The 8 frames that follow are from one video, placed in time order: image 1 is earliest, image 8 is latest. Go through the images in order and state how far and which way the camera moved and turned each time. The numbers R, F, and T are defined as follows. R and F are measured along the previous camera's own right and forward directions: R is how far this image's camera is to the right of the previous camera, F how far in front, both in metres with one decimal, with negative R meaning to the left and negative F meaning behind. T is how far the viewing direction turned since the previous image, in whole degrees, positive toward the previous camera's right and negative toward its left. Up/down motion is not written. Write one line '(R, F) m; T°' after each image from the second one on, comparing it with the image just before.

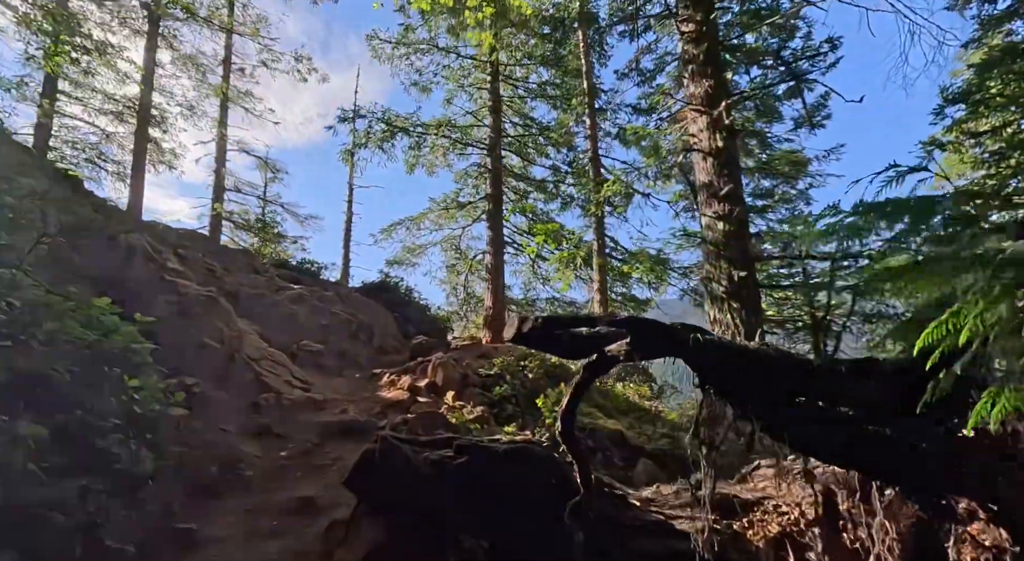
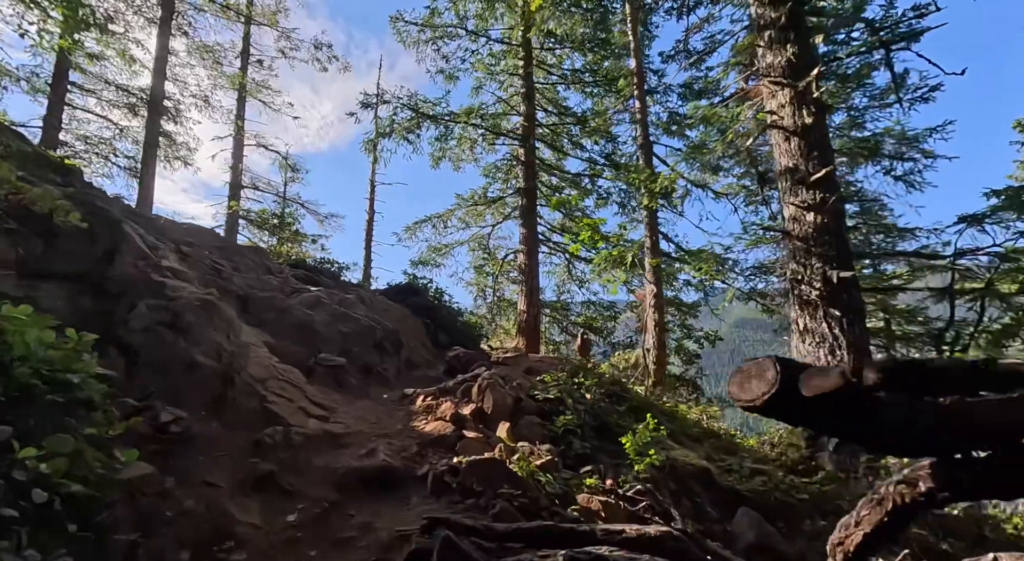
(-0.4, +1.6) m; -2°
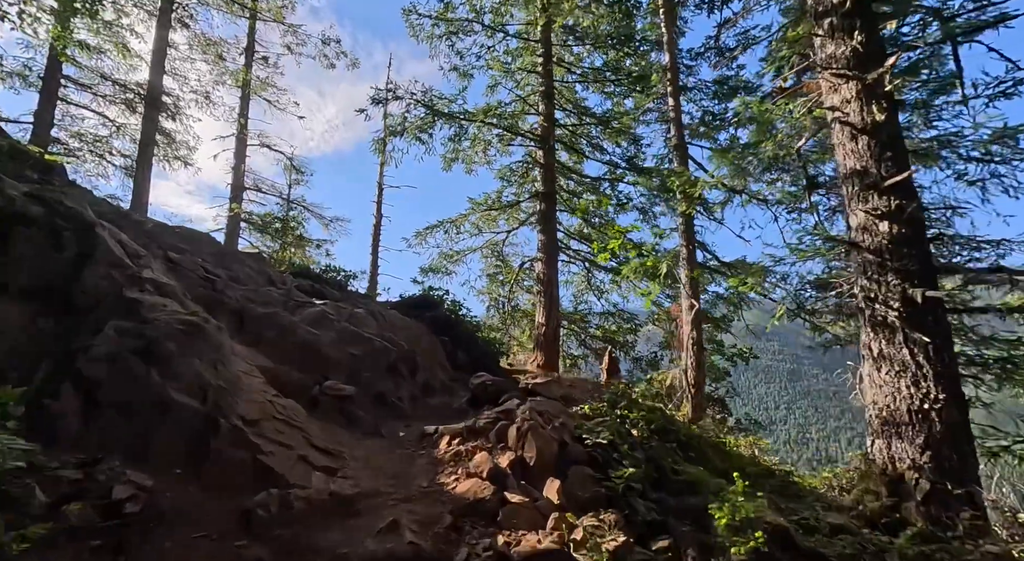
(-0.3, +1.1) m; 0°
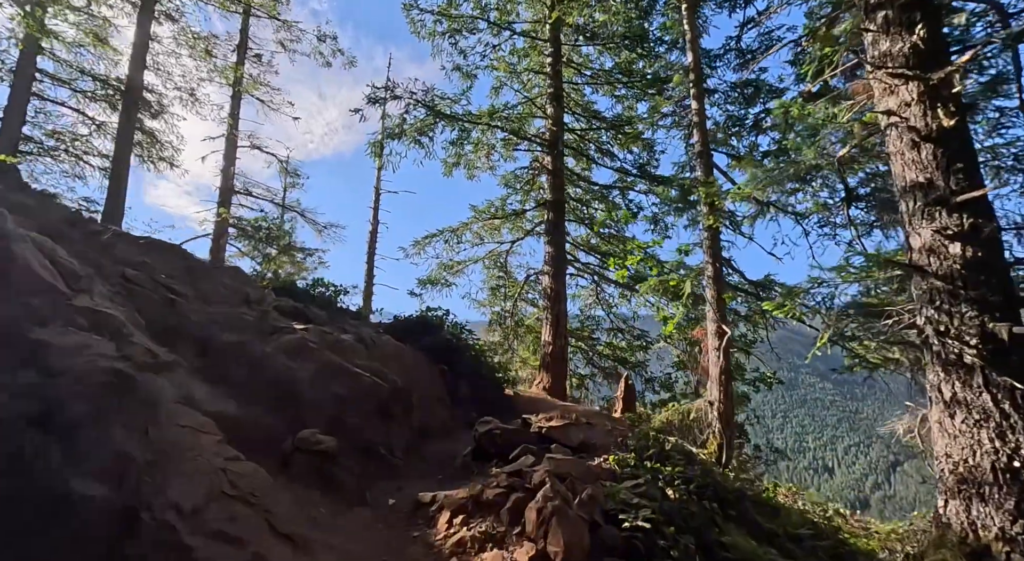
(-0.1, +1.2) m; 0°
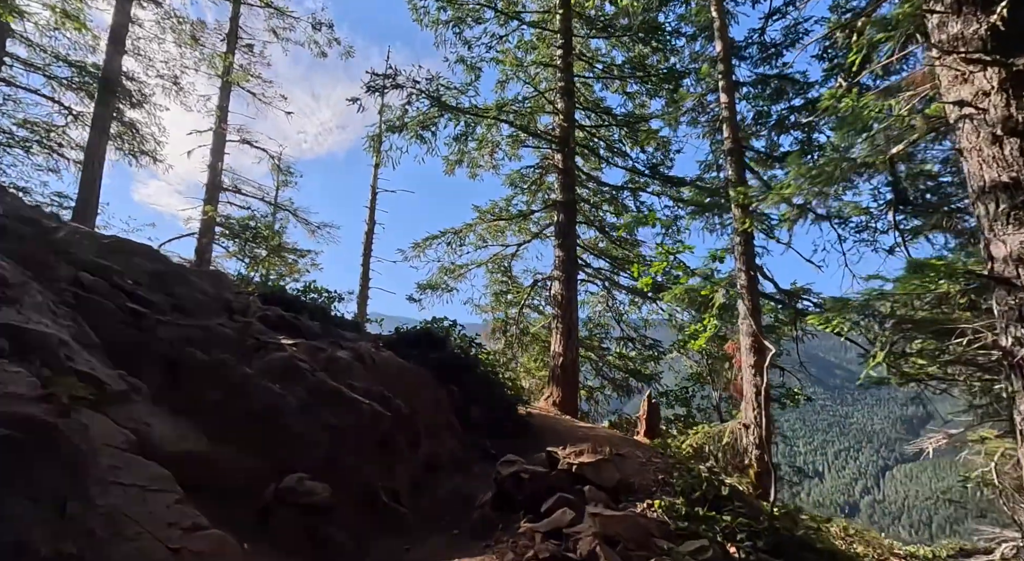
(-0.3, +1.1) m; +1°
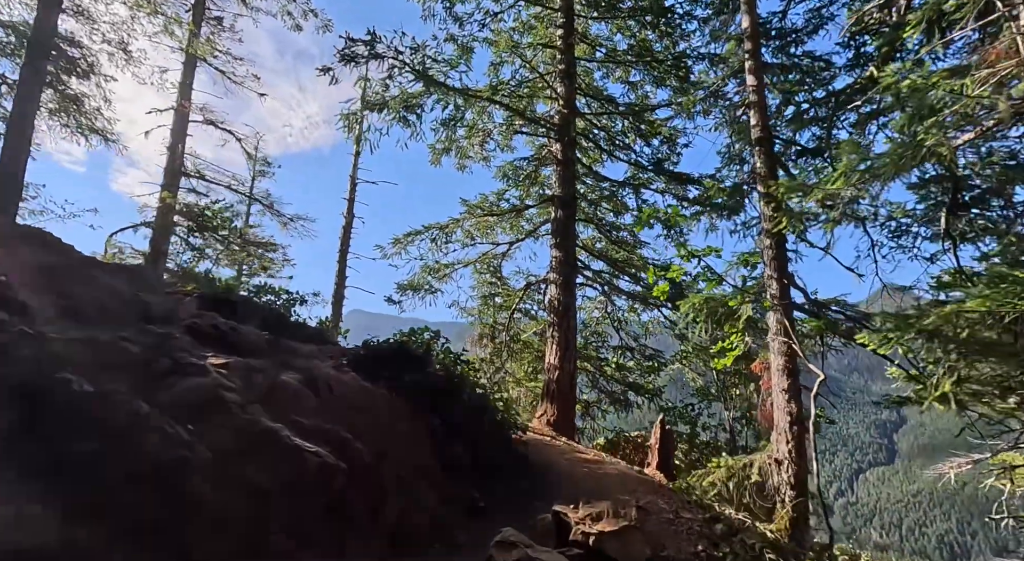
(-0.1, +1.5) m; +1°
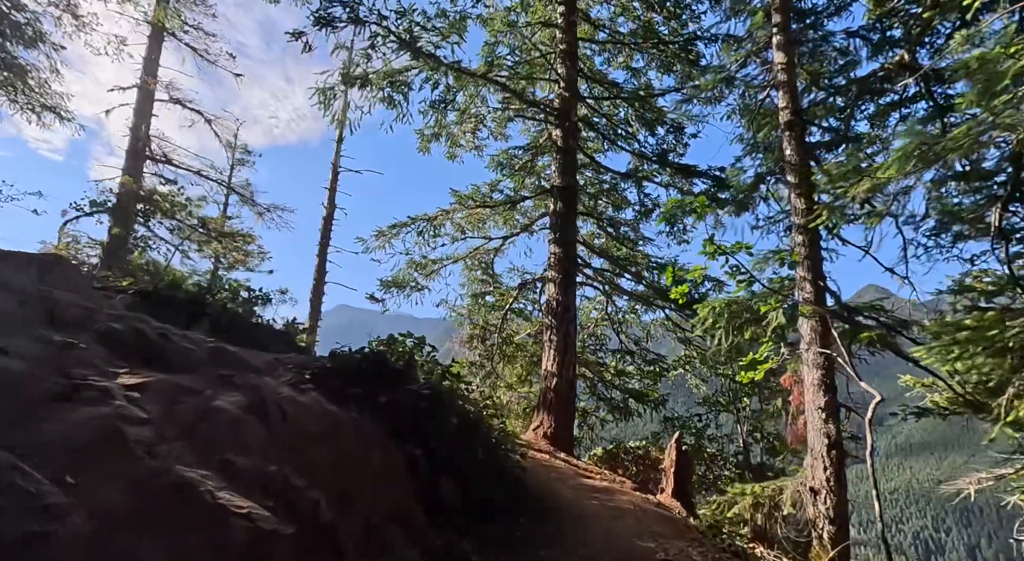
(-0.1, +1.2) m; +1°
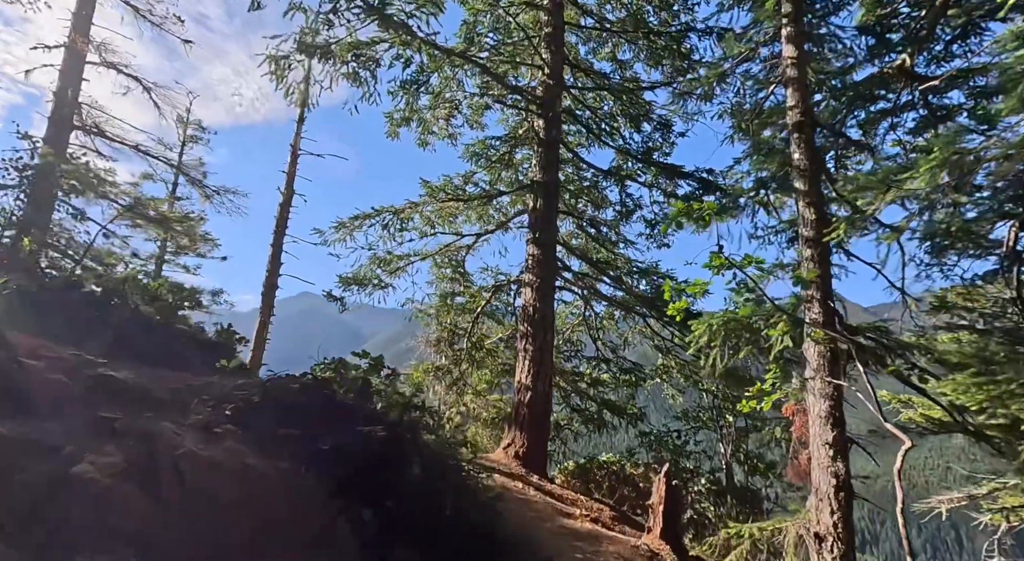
(-0.1, +1.0) m; +3°
